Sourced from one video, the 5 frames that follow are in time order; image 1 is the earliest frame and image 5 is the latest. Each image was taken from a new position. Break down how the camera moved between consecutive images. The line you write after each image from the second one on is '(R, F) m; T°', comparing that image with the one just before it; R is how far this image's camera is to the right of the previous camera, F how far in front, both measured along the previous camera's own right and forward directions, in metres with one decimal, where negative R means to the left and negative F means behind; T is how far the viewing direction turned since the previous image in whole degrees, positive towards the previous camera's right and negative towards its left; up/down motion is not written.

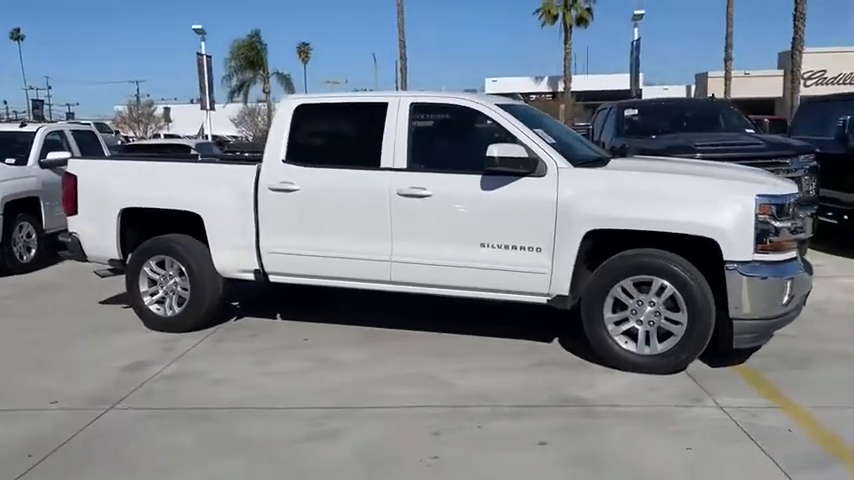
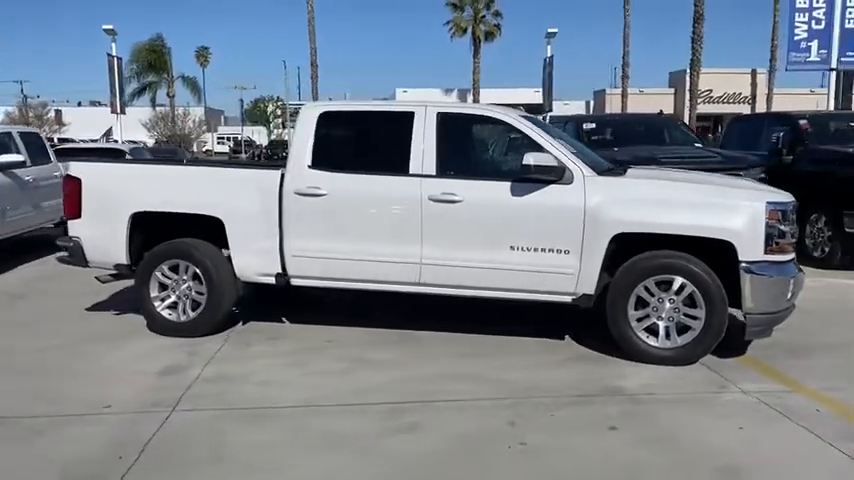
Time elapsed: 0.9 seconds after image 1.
(-1.1, -0.2) m; +8°
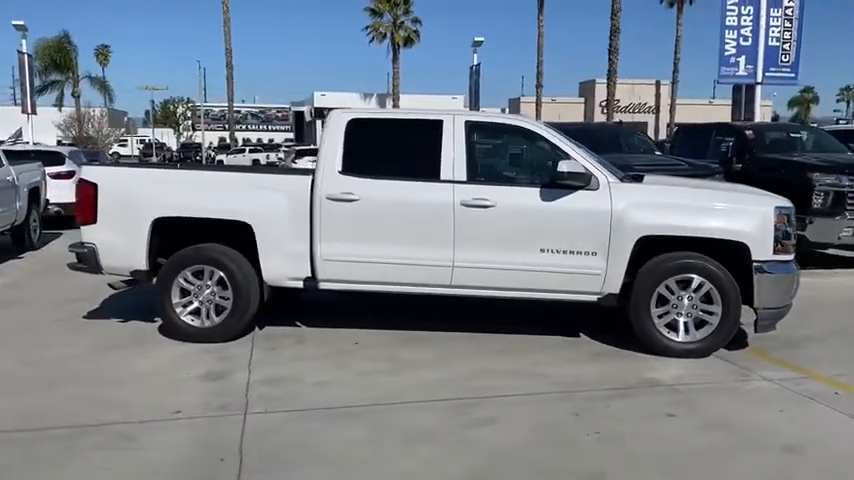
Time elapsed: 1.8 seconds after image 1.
(-1.1, -0.2) m; +7°
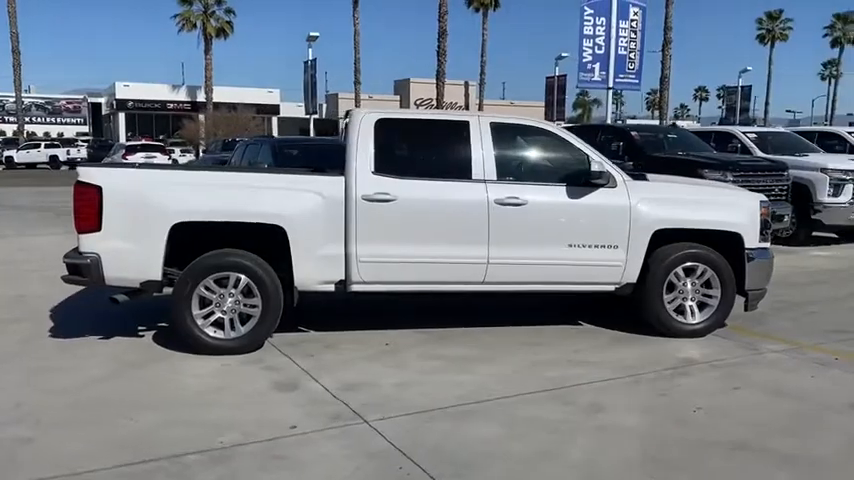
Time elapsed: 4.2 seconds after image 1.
(-2.1, +0.2) m; +16°
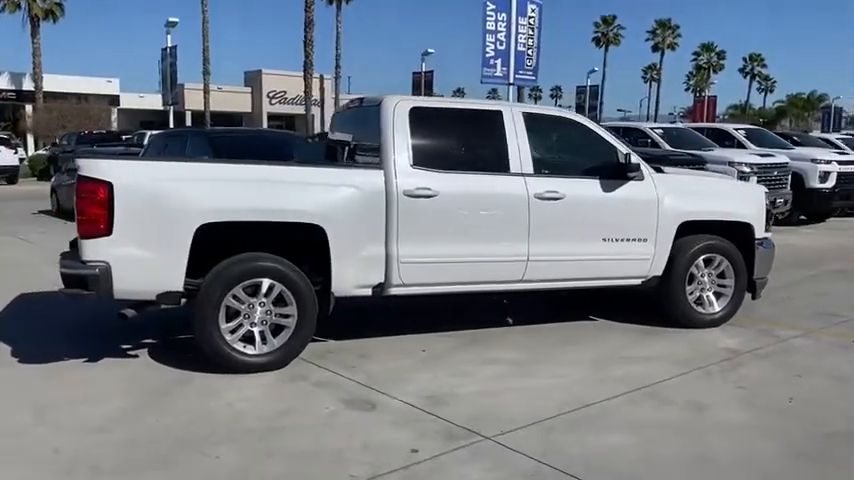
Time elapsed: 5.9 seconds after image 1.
(-1.7, +0.7) m; +12°
